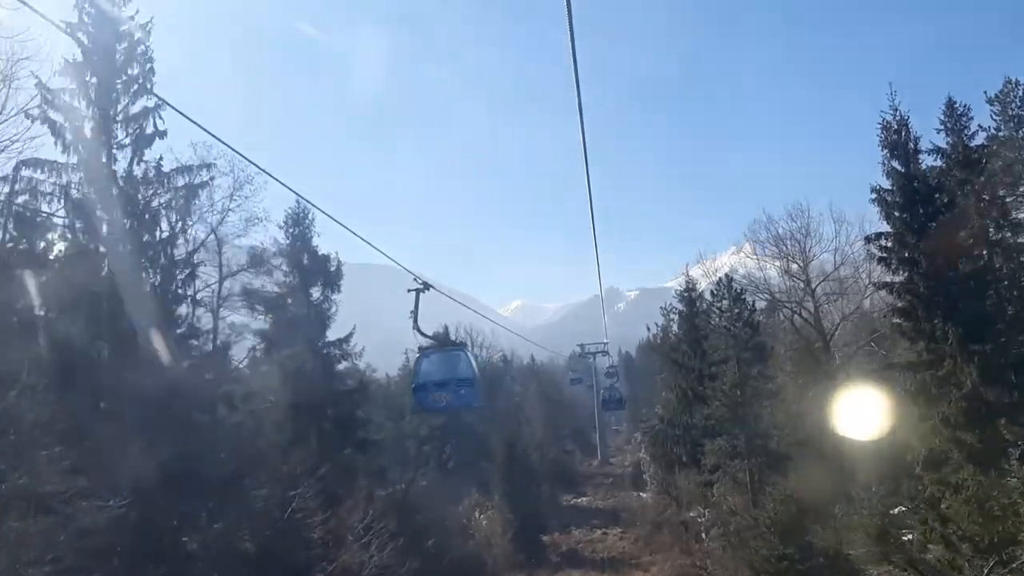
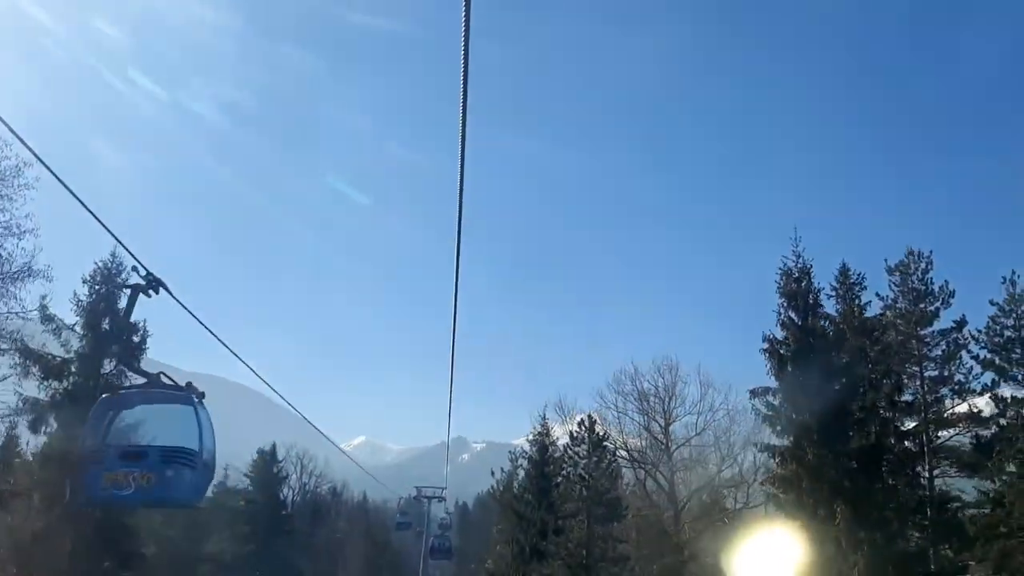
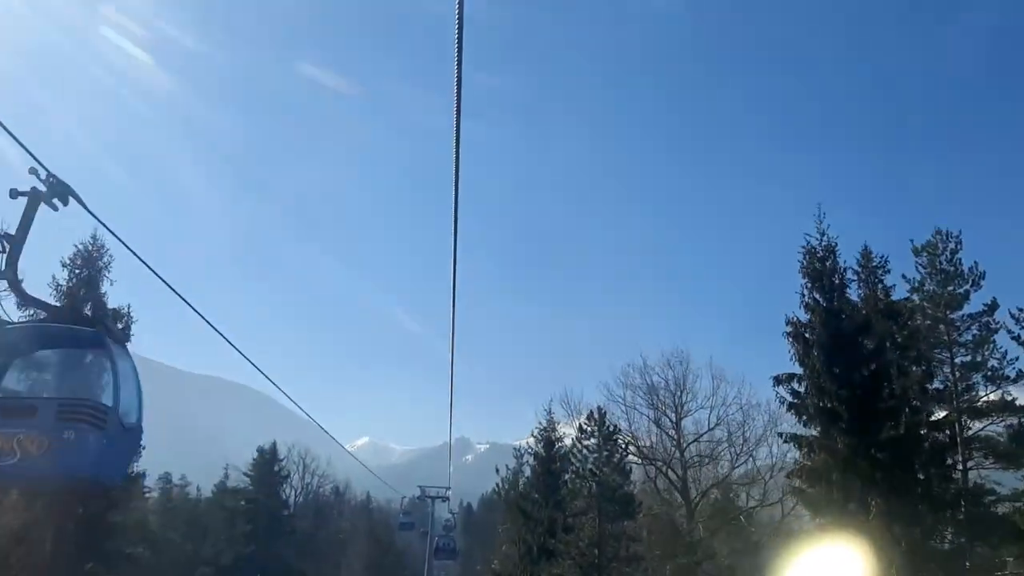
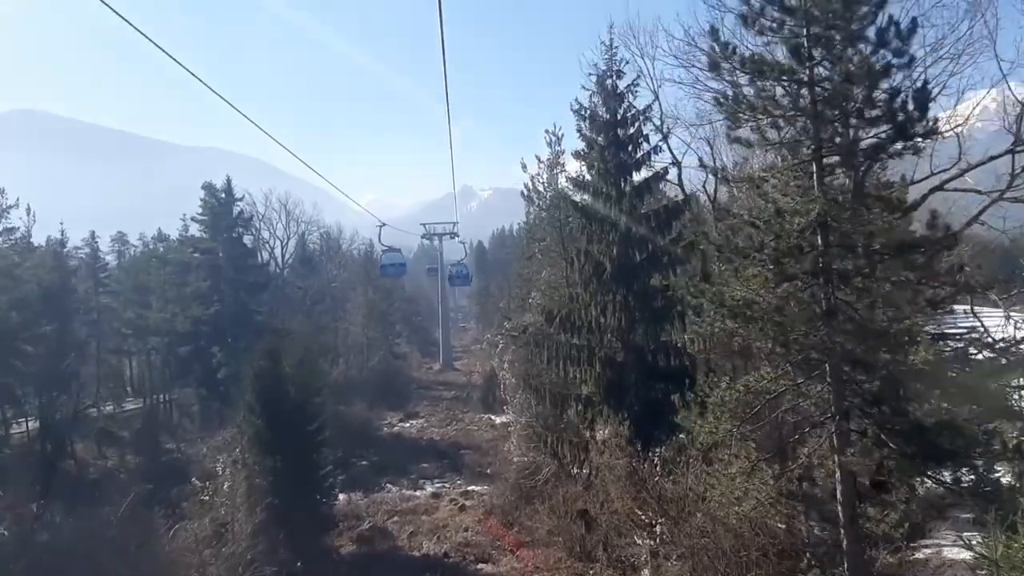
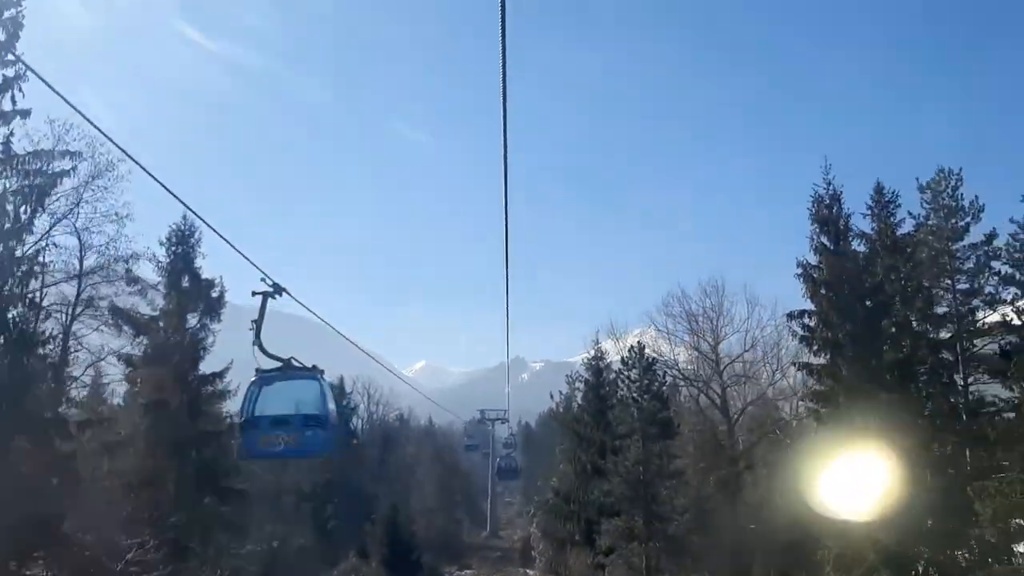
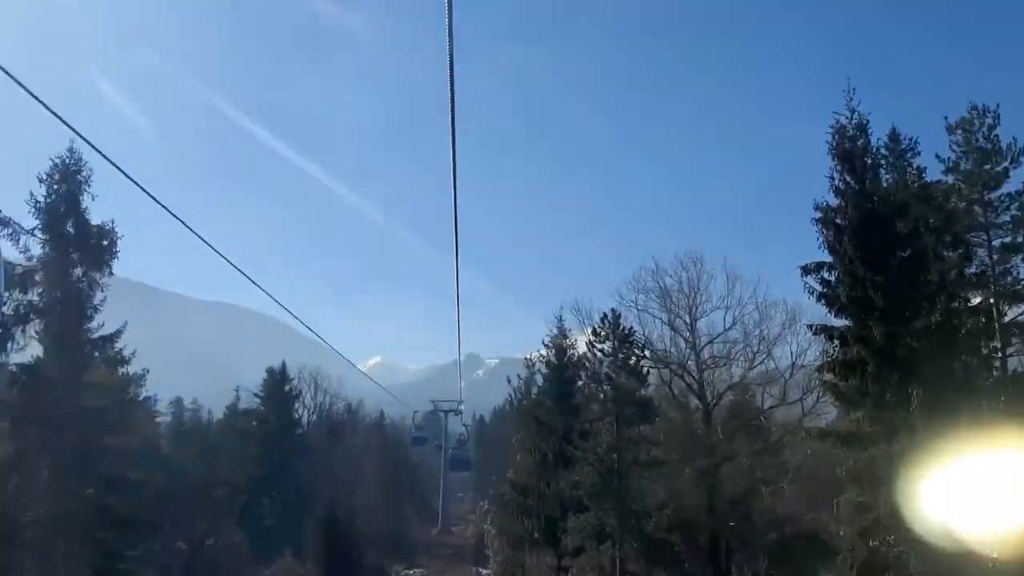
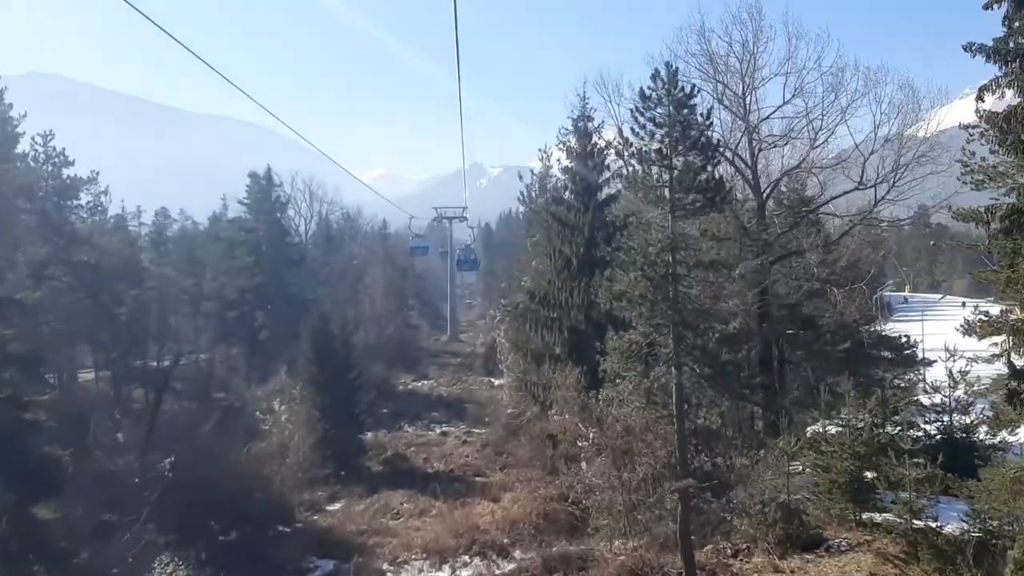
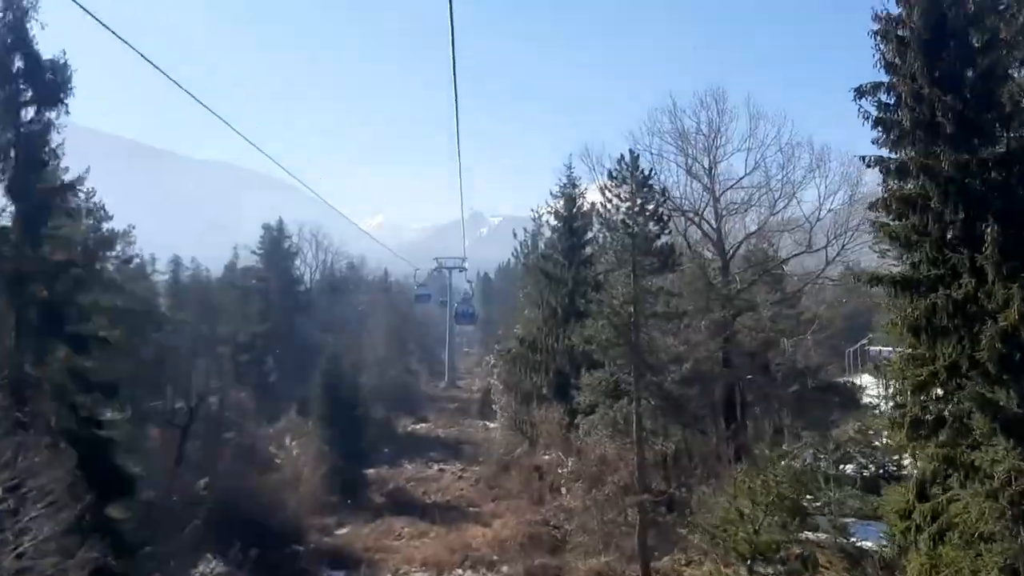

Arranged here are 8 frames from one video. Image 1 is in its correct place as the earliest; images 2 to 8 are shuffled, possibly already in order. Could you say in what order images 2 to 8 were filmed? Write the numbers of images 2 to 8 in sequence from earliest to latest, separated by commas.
5, 2, 3, 6, 8, 7, 4
